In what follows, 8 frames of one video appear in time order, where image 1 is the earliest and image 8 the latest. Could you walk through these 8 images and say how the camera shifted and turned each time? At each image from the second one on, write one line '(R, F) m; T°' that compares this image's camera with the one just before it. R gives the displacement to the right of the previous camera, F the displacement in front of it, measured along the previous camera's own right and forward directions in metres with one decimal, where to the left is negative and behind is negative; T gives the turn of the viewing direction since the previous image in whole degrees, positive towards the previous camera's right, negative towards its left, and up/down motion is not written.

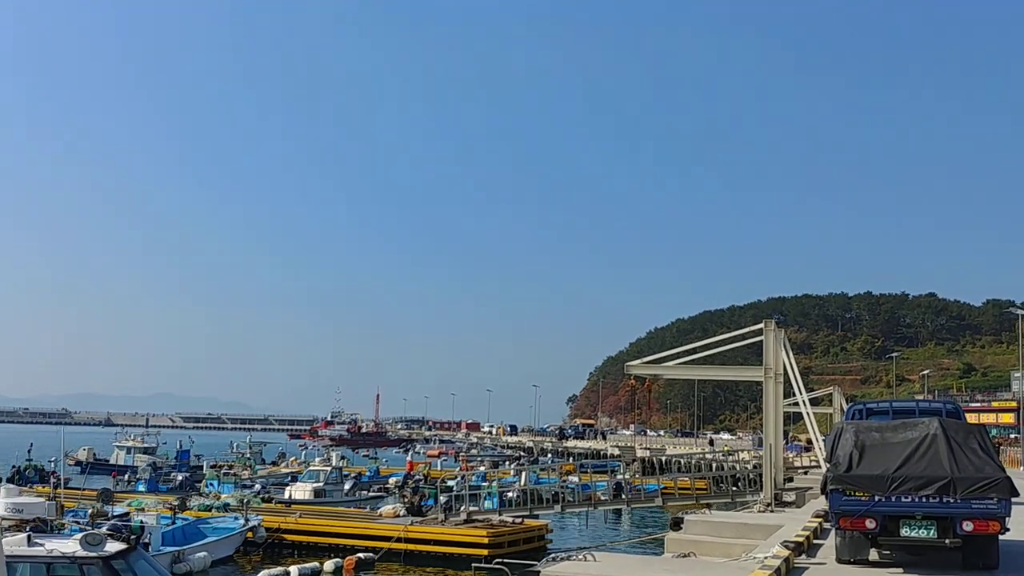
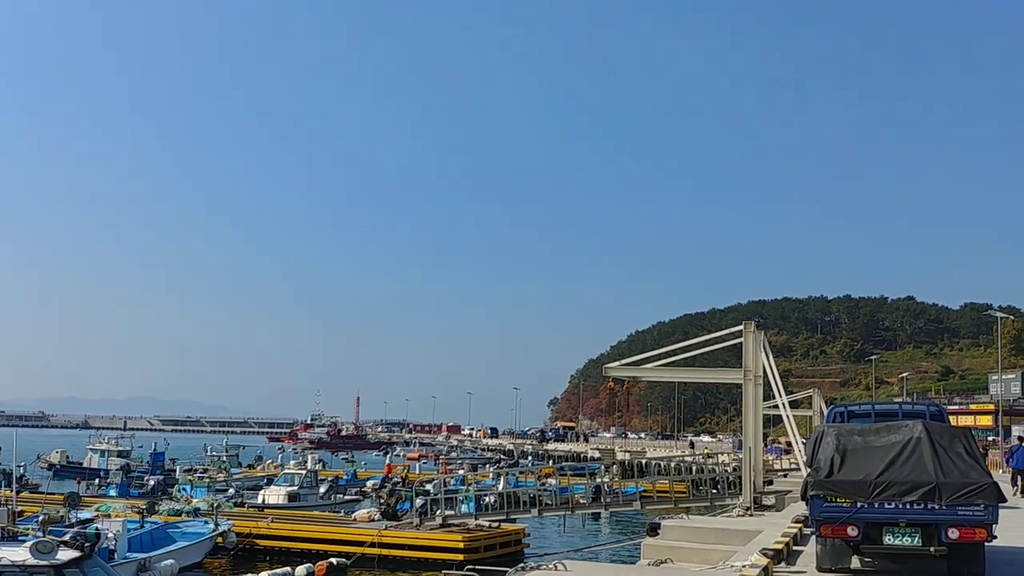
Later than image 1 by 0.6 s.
(+0.1, +0.4) m; +1°
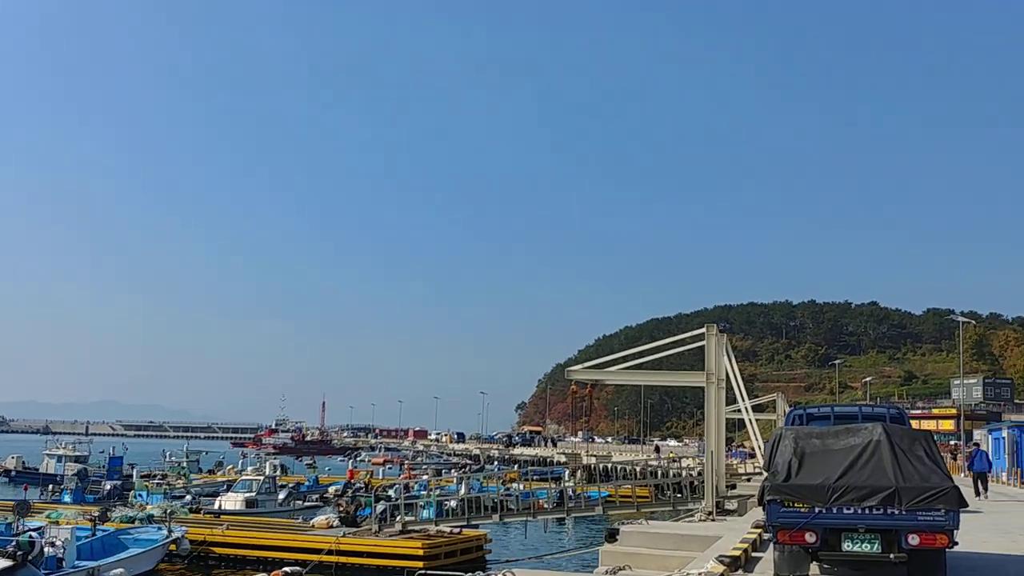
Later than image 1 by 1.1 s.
(+0.2, +0.3) m; +2°
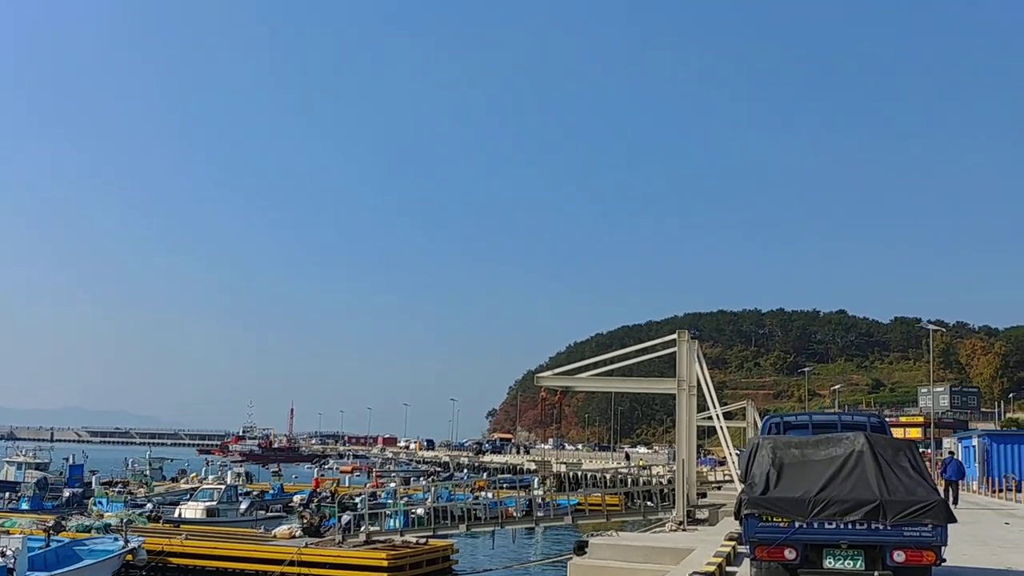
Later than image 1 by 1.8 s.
(+0.1, +0.5) m; +2°
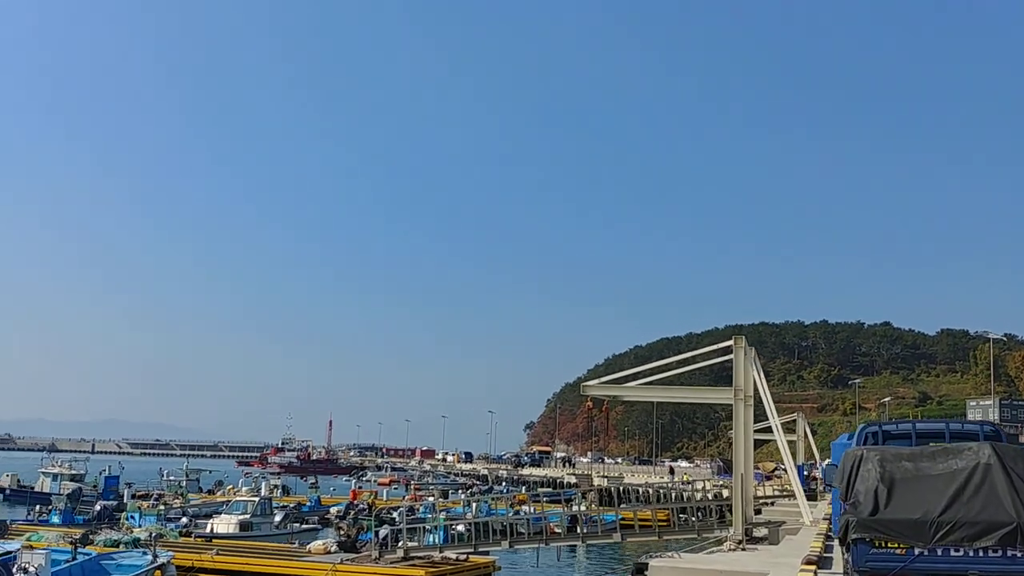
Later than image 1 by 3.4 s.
(-0.2, +1.2) m; -2°
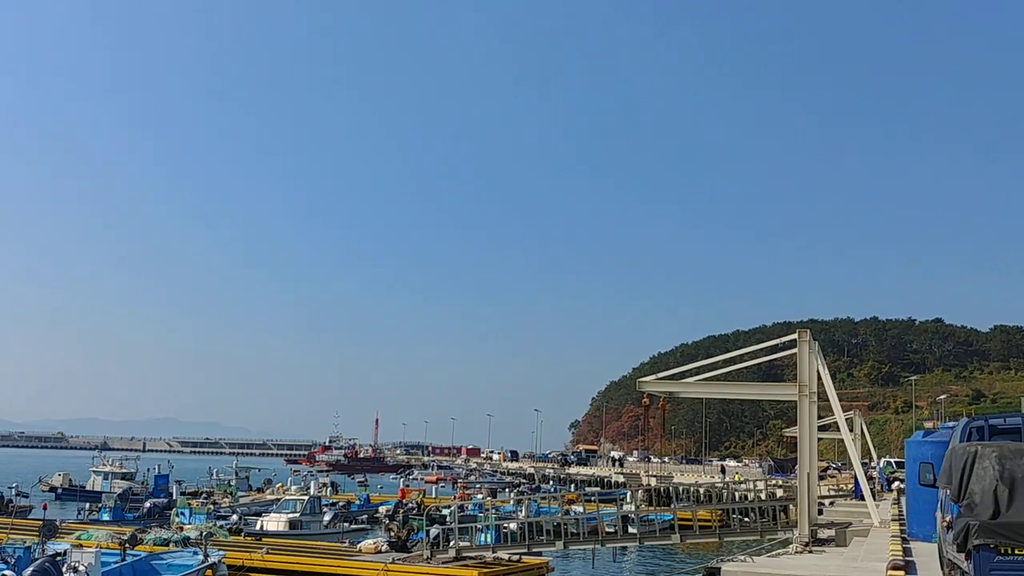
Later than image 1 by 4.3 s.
(-0.2, +0.6) m; -2°
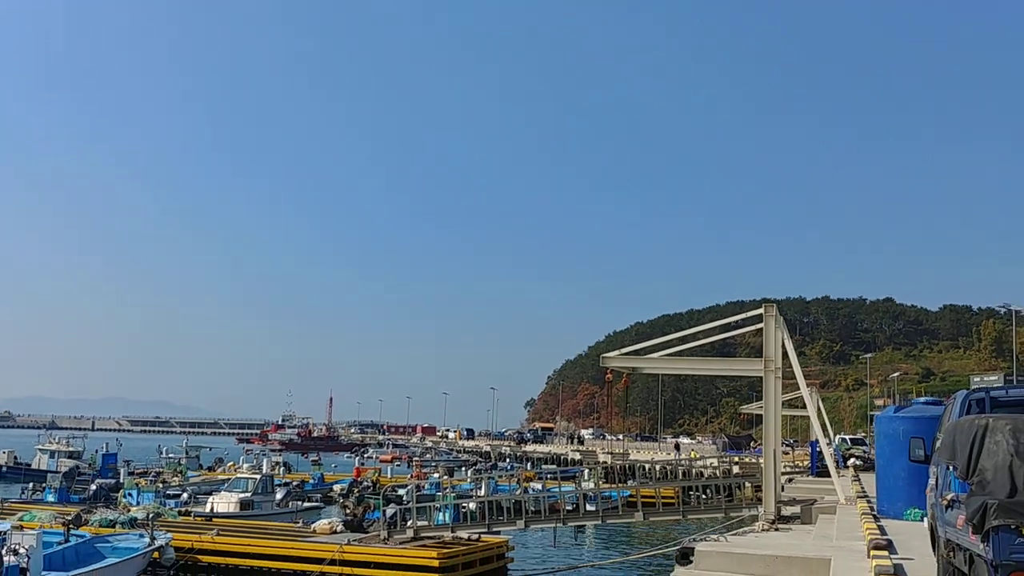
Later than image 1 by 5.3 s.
(-0.1, +0.7) m; +2°
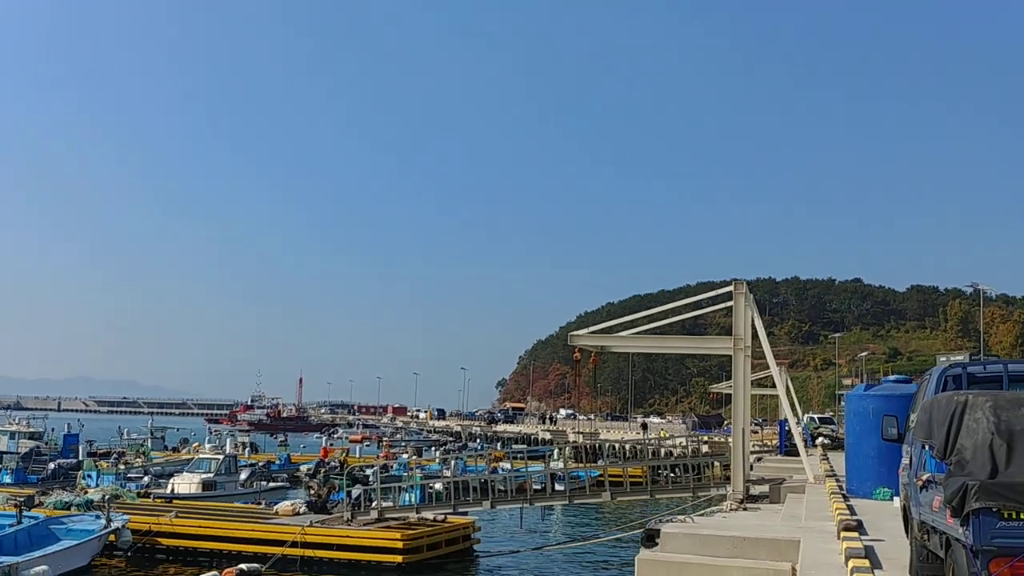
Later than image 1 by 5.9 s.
(+0.1, +0.4) m; +2°
